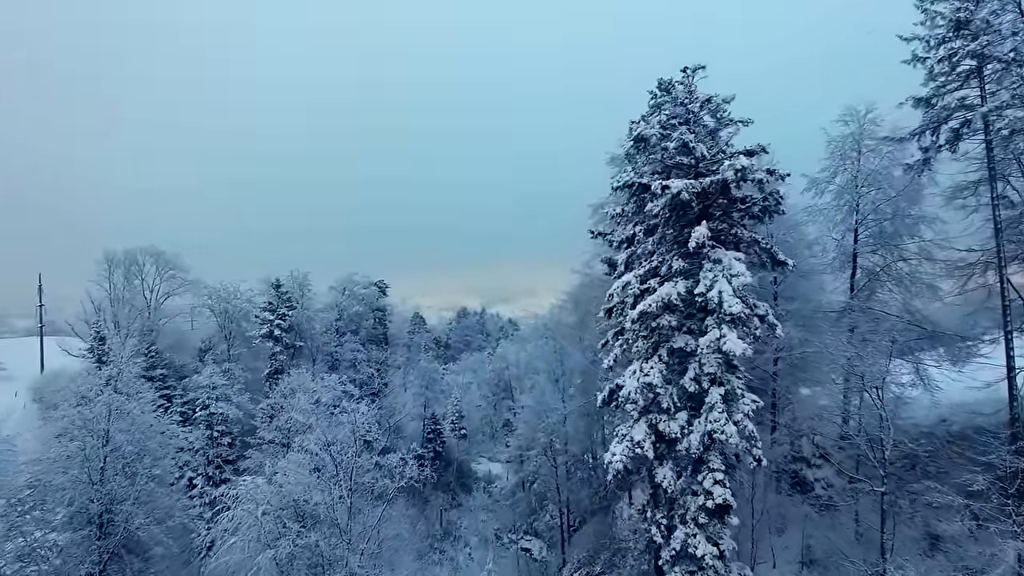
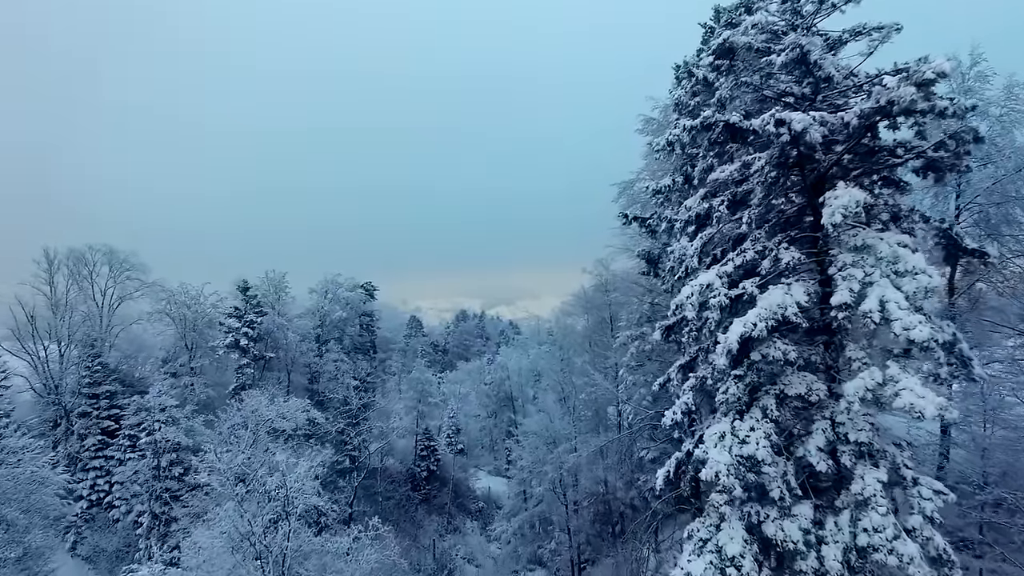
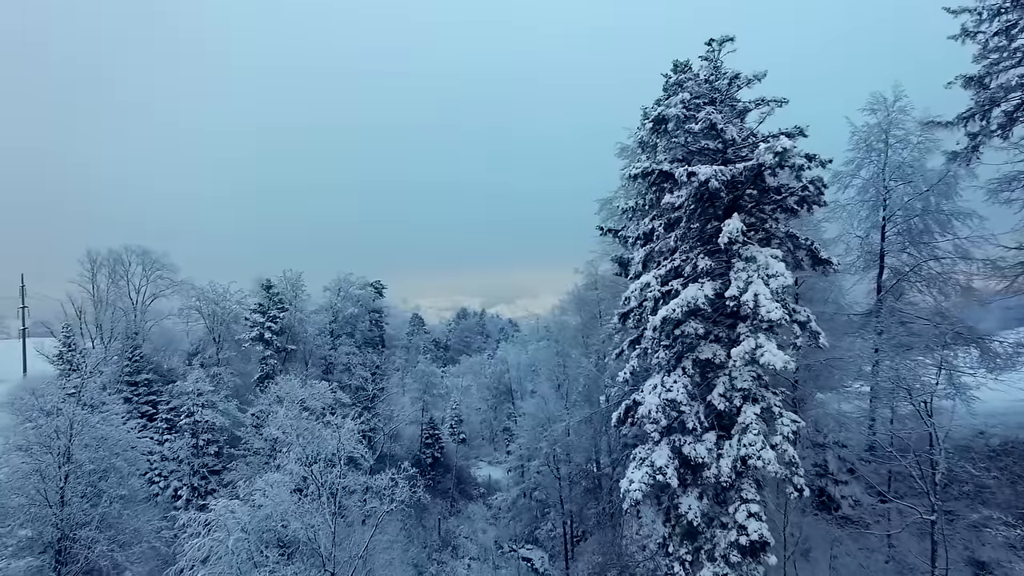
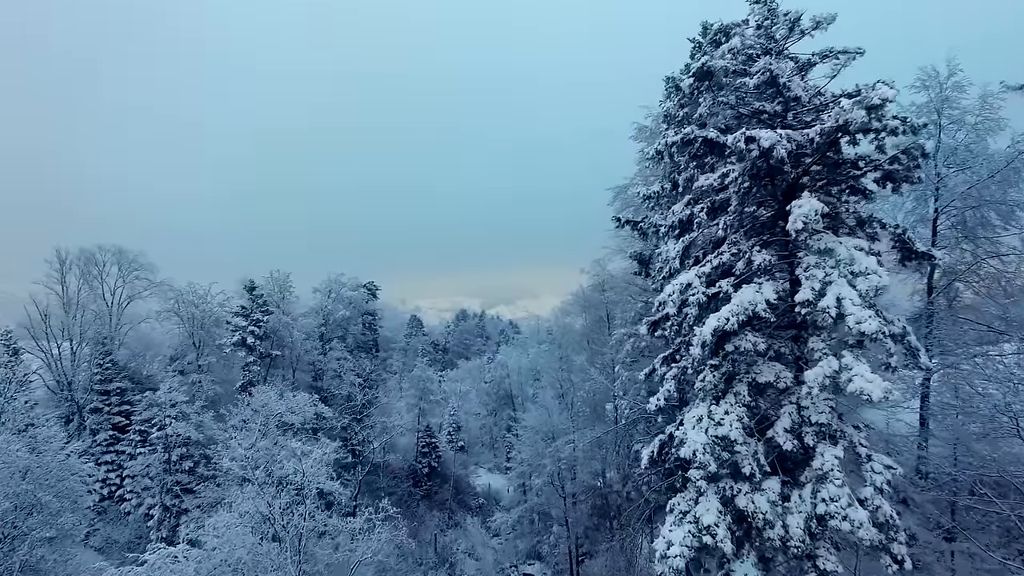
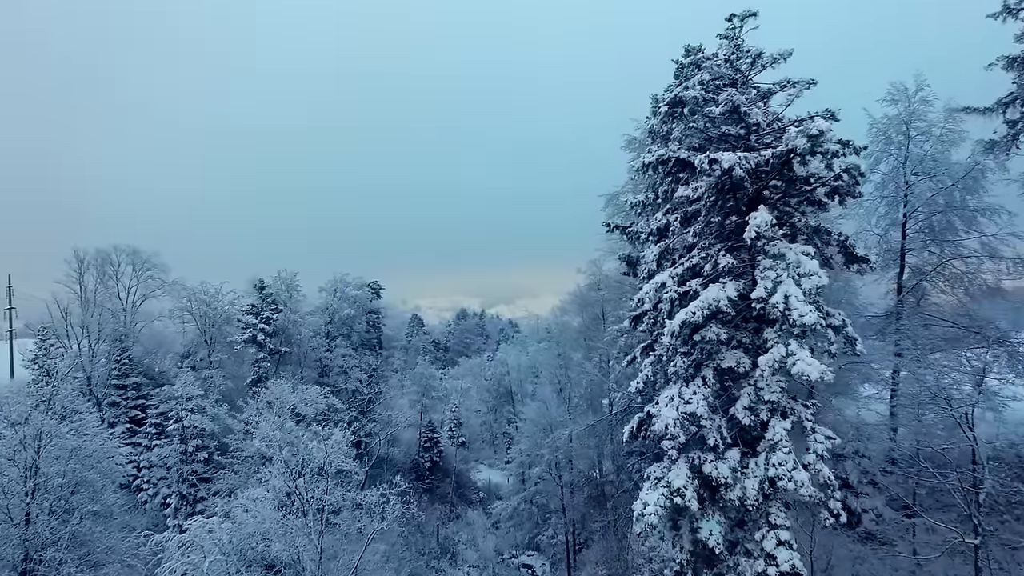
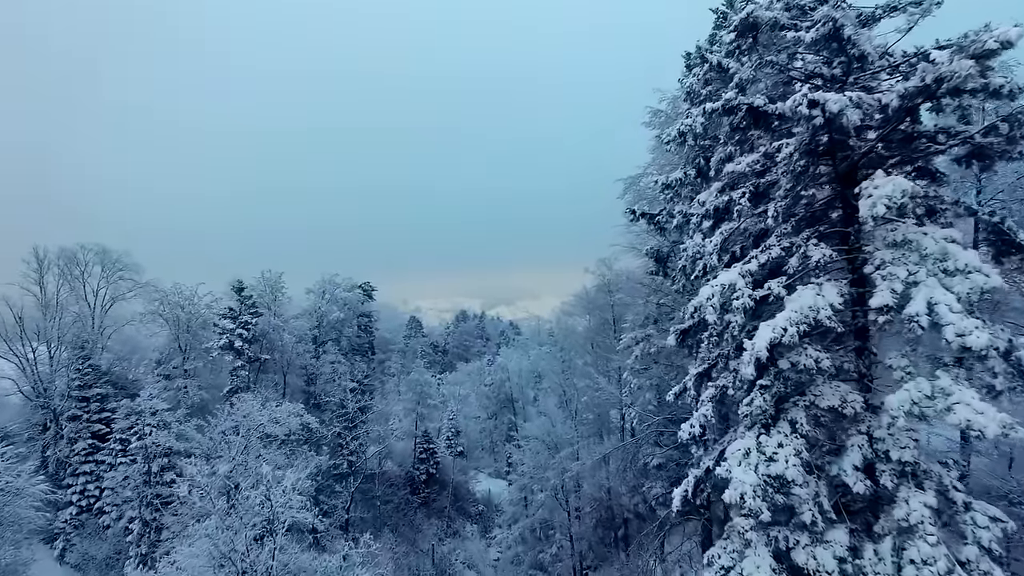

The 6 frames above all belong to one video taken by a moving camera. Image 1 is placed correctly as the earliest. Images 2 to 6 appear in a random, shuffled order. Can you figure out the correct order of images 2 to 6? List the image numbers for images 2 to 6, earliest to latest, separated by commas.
3, 5, 4, 2, 6
